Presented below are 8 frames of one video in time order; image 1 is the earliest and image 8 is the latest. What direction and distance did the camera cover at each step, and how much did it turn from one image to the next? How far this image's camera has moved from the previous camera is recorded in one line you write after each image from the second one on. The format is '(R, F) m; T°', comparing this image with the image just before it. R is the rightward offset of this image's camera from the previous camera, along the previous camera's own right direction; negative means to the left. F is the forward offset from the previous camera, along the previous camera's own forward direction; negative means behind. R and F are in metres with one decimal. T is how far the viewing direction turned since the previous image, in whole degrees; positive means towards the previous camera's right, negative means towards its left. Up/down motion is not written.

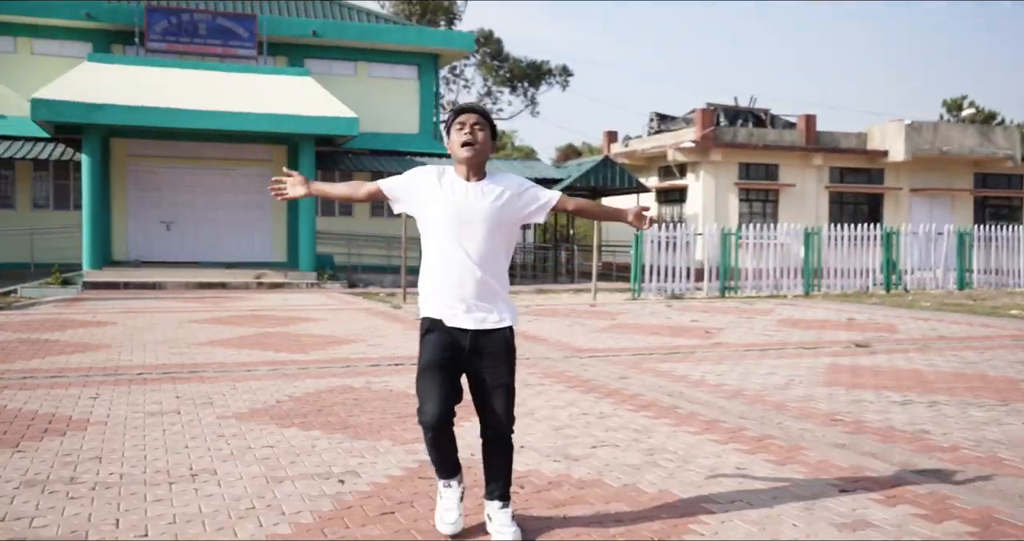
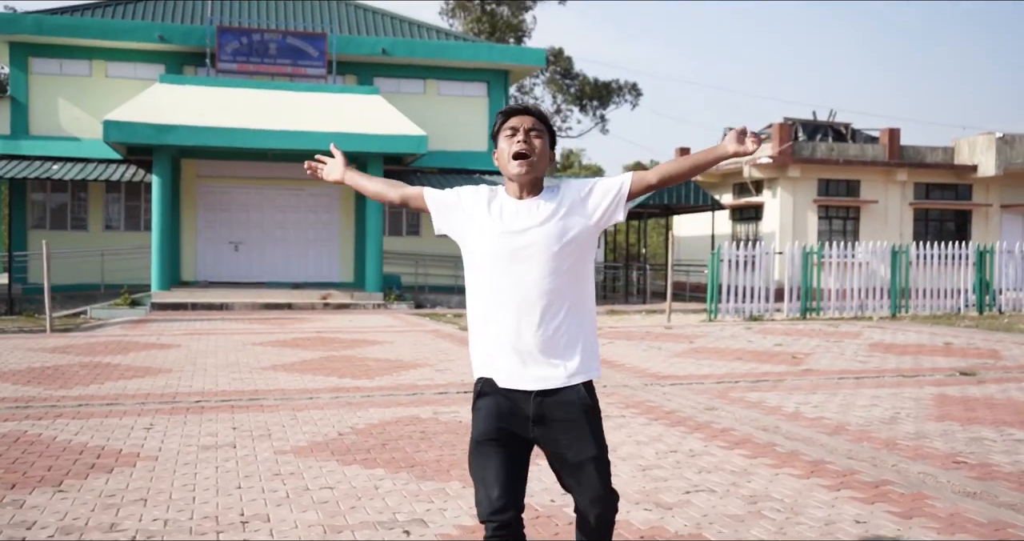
(-0.1, +0.5) m; -4°
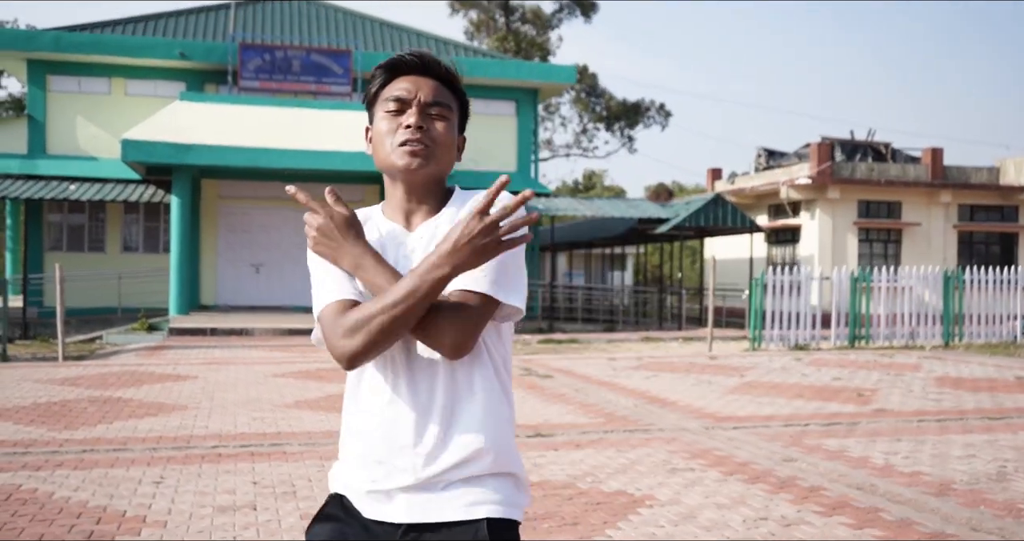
(-0.2, +0.8) m; -1°
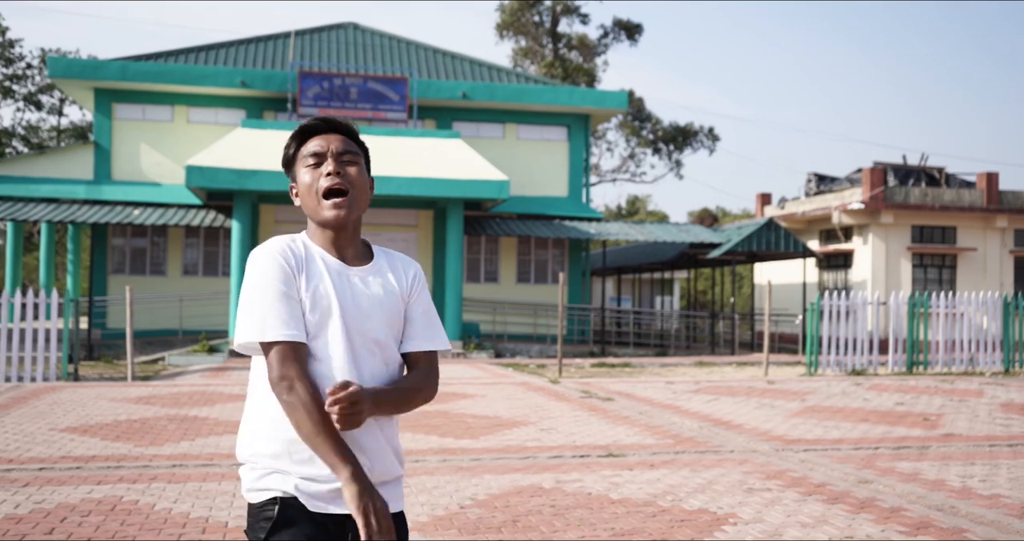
(-0.2, -0.2) m; -2°
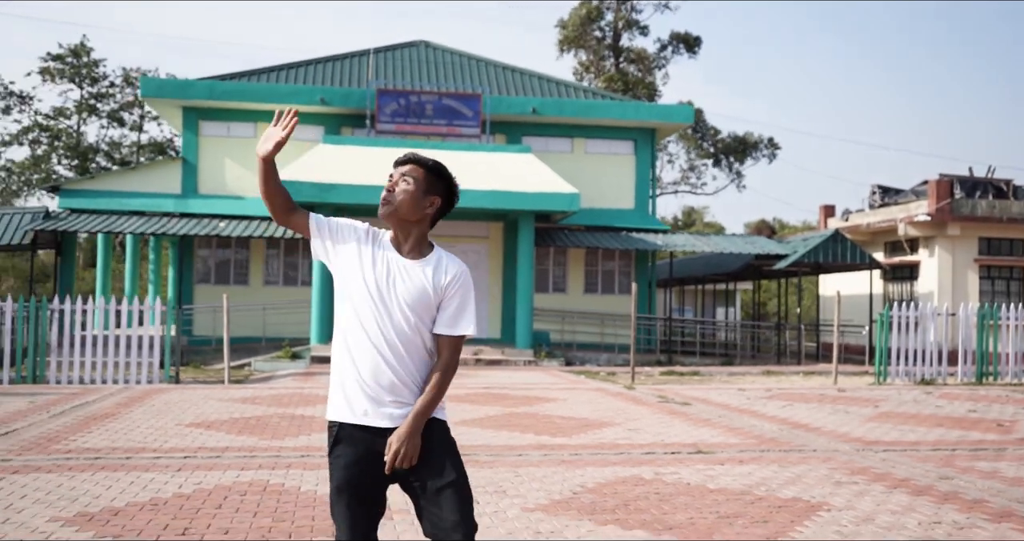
(-0.4, -0.6) m; -3°
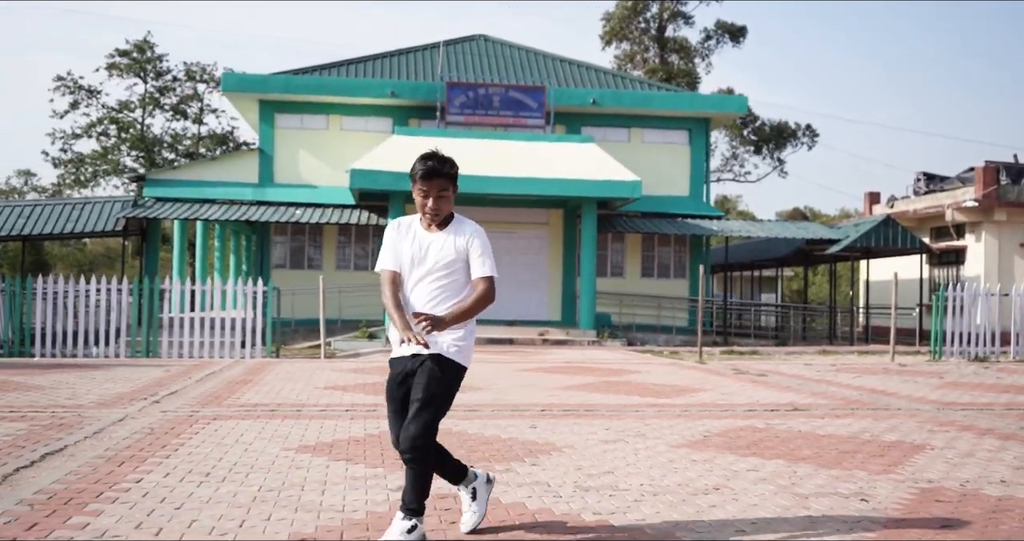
(-0.8, -1.0) m; -1°
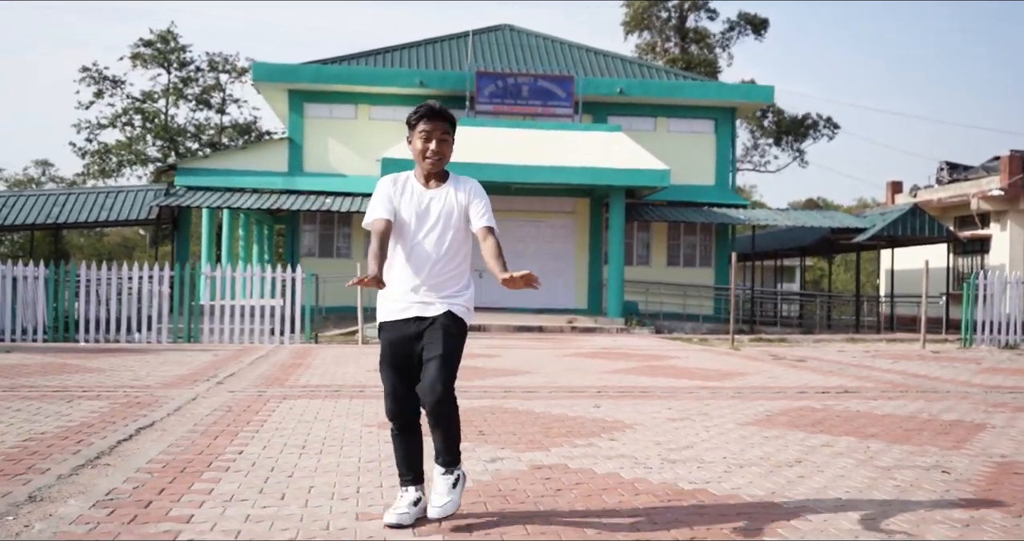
(-0.4, -0.2) m; -1°
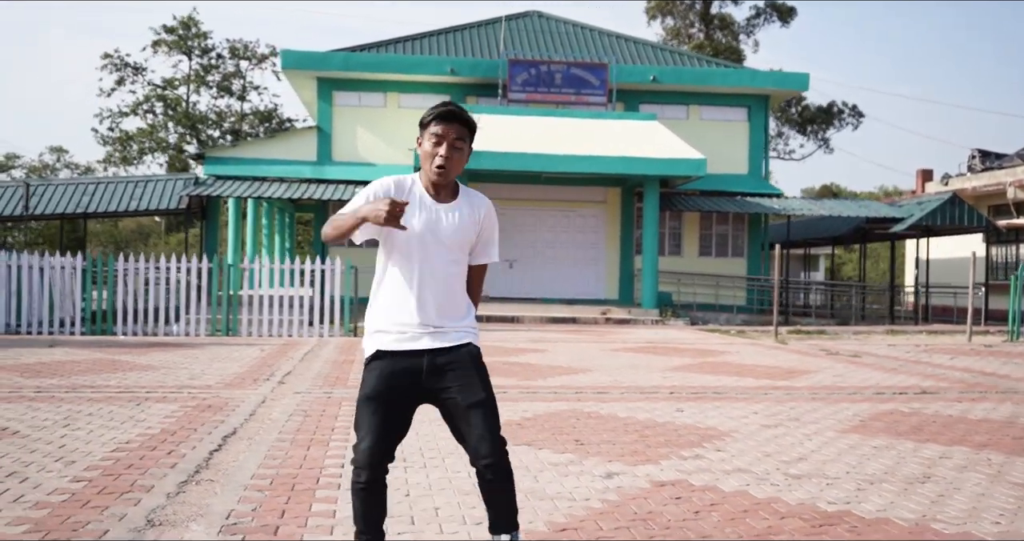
(-0.6, +0.2) m; 0°
